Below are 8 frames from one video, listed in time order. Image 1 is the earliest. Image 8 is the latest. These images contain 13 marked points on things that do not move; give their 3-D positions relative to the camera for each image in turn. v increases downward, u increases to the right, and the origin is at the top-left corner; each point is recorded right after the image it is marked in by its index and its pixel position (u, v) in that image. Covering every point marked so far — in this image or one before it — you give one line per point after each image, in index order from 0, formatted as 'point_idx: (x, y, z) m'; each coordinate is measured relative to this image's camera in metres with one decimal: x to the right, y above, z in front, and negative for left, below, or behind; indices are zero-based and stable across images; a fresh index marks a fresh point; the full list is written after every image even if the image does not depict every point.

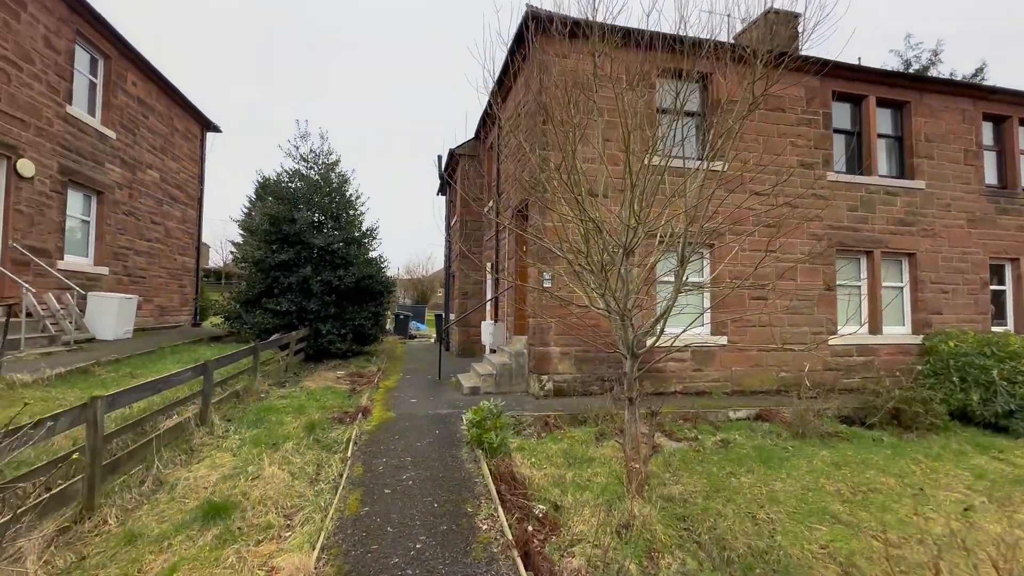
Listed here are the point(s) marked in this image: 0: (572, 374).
0: (+0.9, -1.2, +6.7) m
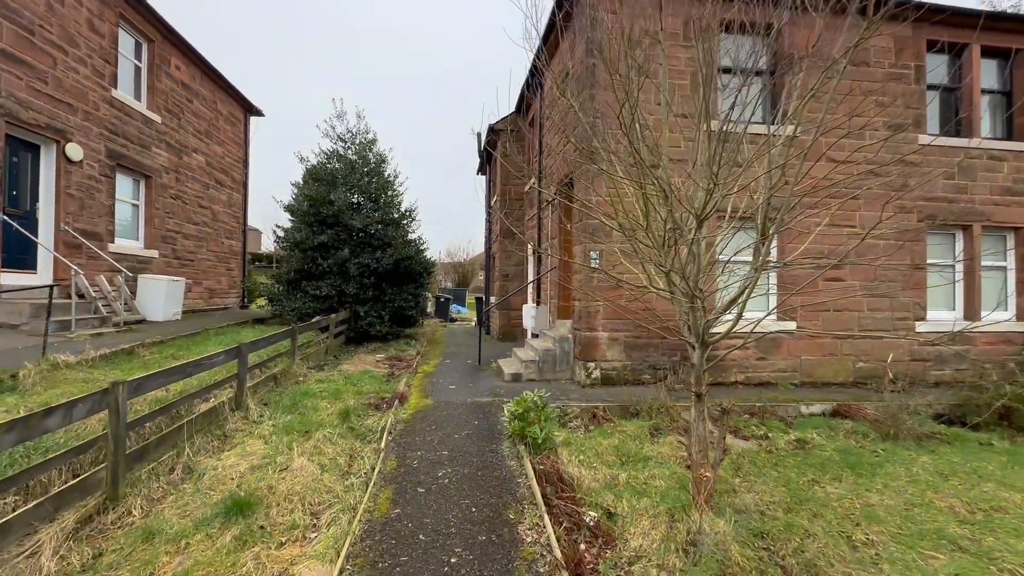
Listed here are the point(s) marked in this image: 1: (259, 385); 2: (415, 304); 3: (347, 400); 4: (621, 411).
0: (+1.4, -1.0, +6.2) m
1: (-3.0, -1.1, +5.4) m
2: (-2.3, -0.4, +10.9) m
3: (-1.9, -1.3, +5.4) m
4: (+1.2, -1.4, +5.1) m
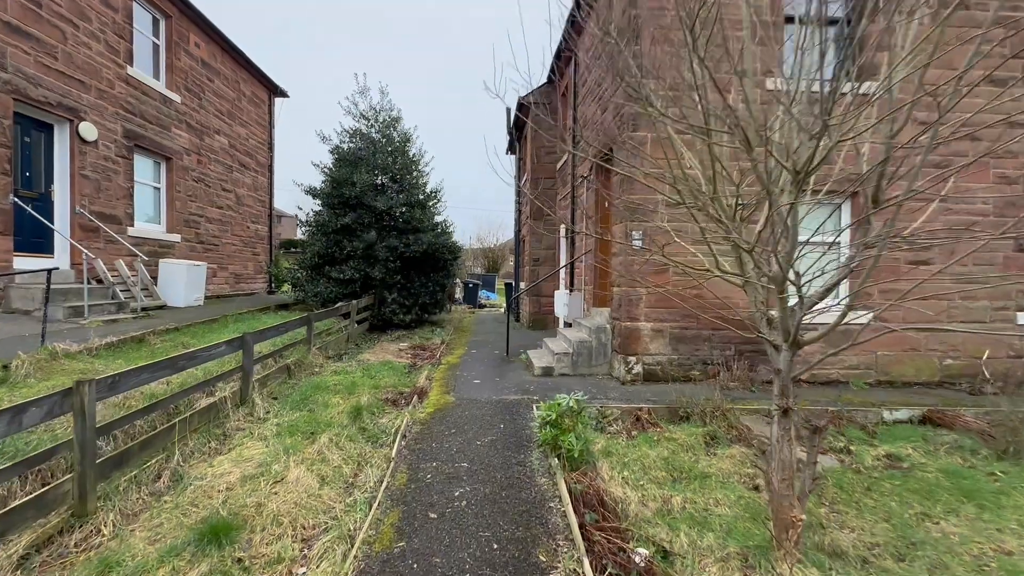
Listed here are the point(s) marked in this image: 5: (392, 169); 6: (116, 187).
0: (+1.8, -0.8, +5.5) m
1: (-2.6, -1.0, +5.0) m
2: (-1.6, -0.1, +10.4) m
3: (-1.6, -1.1, +5.0) m
4: (+1.5, -1.2, +4.5) m
5: (-2.6, +2.5, +10.0) m
6: (-6.4, +1.6, +7.6) m
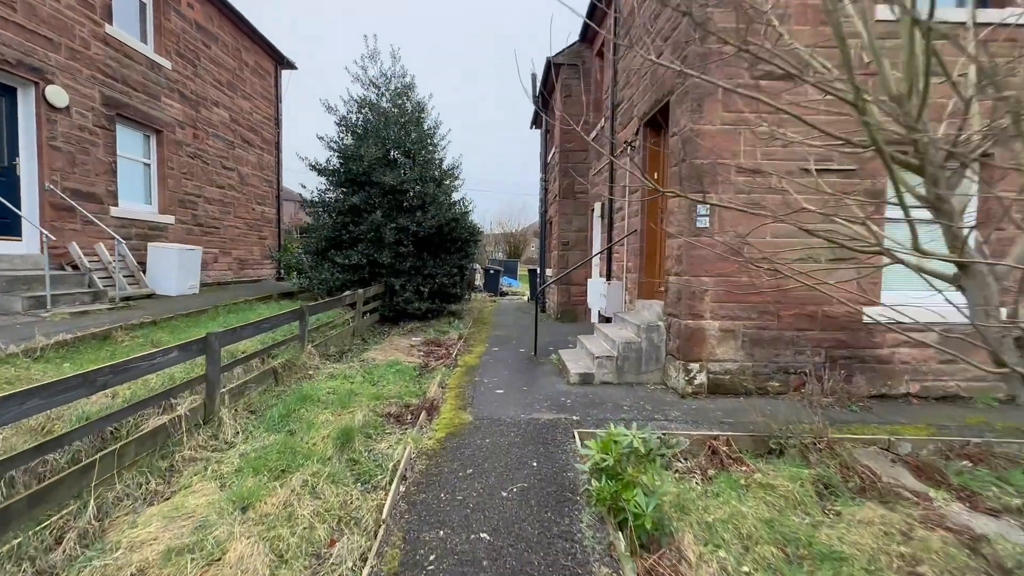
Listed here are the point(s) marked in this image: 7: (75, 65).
0: (+2.1, -0.7, +4.4) m
1: (-2.3, -0.9, +4.1) m
2: (-1.1, +0.2, +9.4) m
3: (-1.3, -1.0, +4.0) m
4: (+1.7, -1.1, +3.4) m
5: (-2.1, +2.8, +8.9) m
6: (-6.0, +1.8, +6.7) m
7: (-6.0, +3.1, +6.4) m
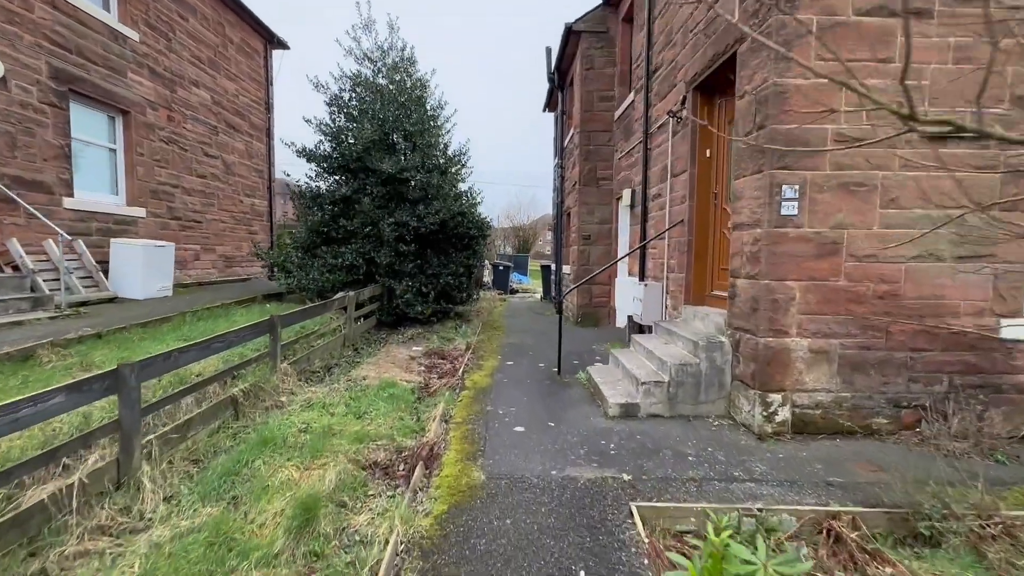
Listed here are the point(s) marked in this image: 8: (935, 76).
0: (+2.3, -0.7, +3.3) m
1: (-2.2, -0.9, +3.1) m
2: (-0.8, +0.2, +8.4) m
3: (-1.2, -1.1, +3.0) m
4: (+1.9, -1.2, +2.3) m
5: (-1.8, +2.8, +7.9) m
6: (-5.8, +1.8, +5.8) m
7: (-5.8, +3.0, +5.5) m
8: (+2.9, +1.4, +3.2) m
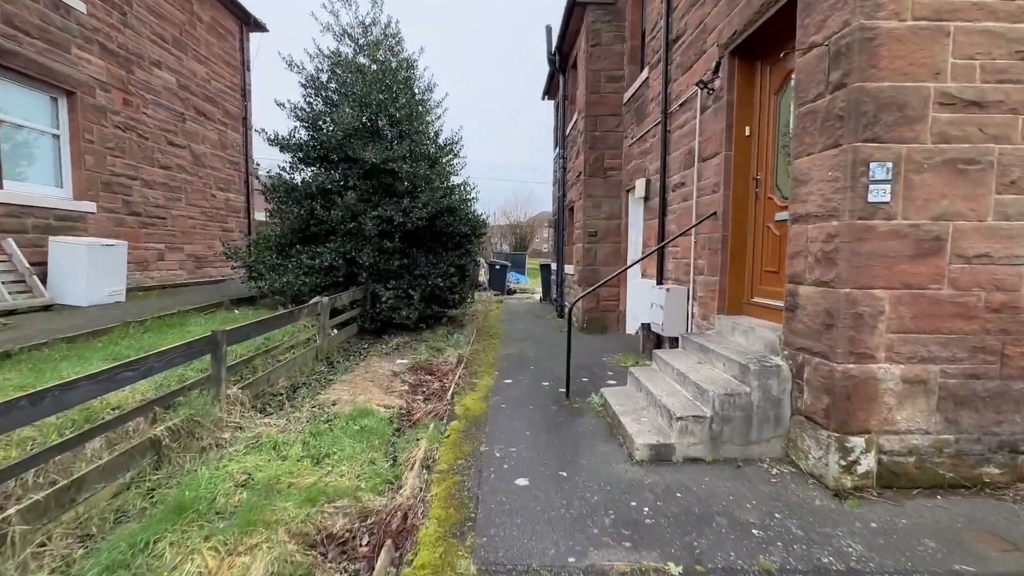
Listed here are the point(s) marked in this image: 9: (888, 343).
0: (+2.3, -0.8, +2.5) m
1: (-2.2, -1.0, +2.3) m
2: (-0.9, +0.2, +7.6) m
3: (-1.1, -1.2, +2.2) m
4: (+1.9, -1.3, +1.6) m
5: (-1.9, +2.7, +7.1) m
6: (-5.8, +1.7, +4.9) m
7: (-5.9, +3.0, +4.6) m
8: (+2.9, +1.4, +2.4) m
9: (+2.0, -0.3, +2.5) m
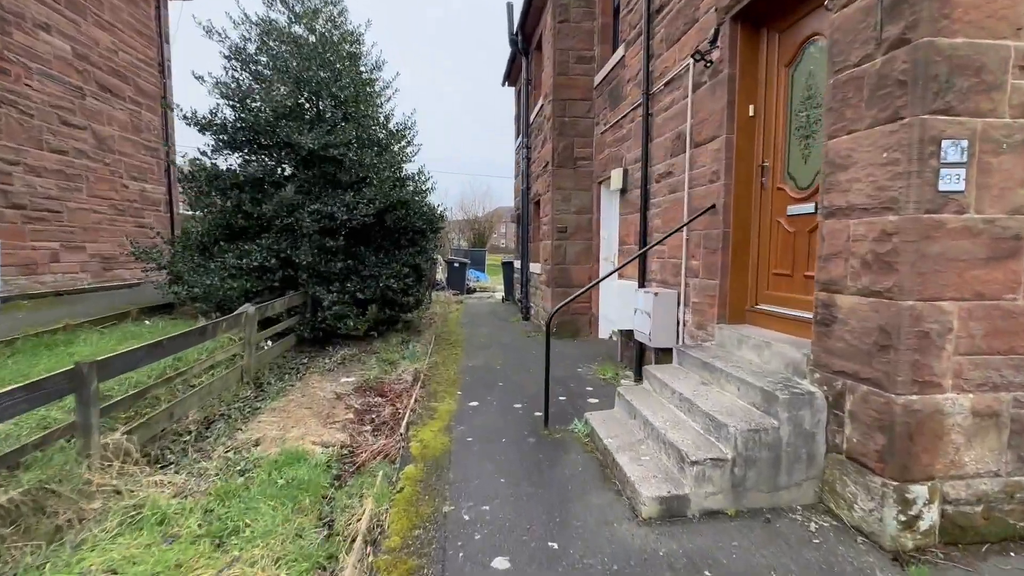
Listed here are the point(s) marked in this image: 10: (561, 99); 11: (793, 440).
0: (+2.2, -0.8, +2.1) m
1: (-2.2, -1.1, +1.5) m
2: (-1.4, +0.1, +6.8) m
3: (-1.2, -1.3, +1.4) m
4: (+1.9, -1.3, +1.1) m
5: (-2.4, +2.7, +6.2) m
6: (-6.2, +1.6, +3.7) m
7: (-6.2, +2.8, +3.4) m
8: (+2.7, +1.3, +1.9) m
9: (+1.9, -0.3, +2.0) m
10: (+0.7, +2.5, +6.3) m
11: (+1.4, -0.8, +2.3) m
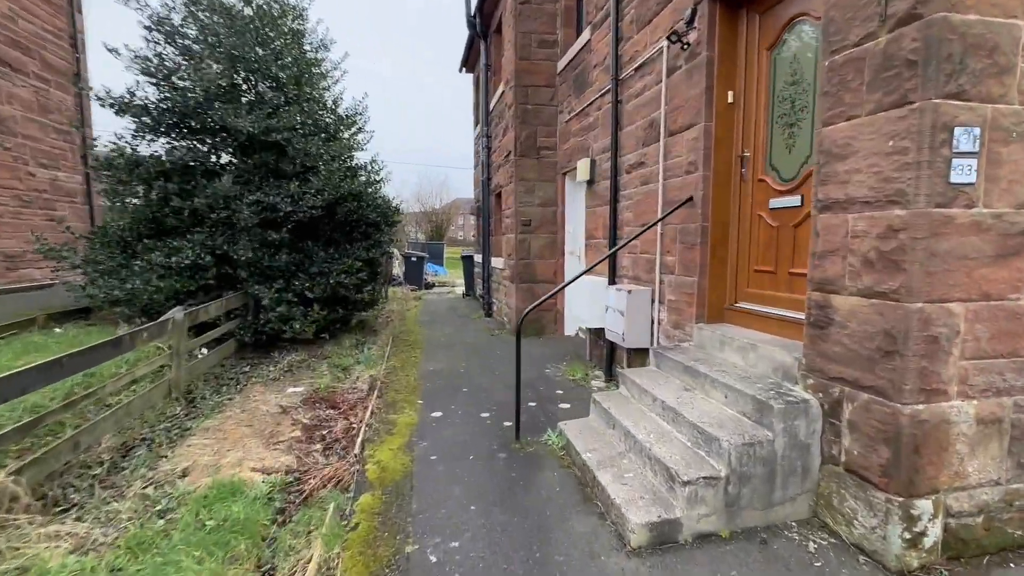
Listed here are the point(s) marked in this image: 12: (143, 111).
0: (+2.1, -0.8, +2.0) m
1: (-2.3, -1.2, +1.0) m
2: (-2.0, +0.1, +6.4) m
3: (-1.2, -1.3, +1.0) m
4: (+1.9, -1.3, +1.0) m
5: (-2.9, +2.7, +5.6) m
6: (-6.4, +1.5, +2.8) m
7: (-6.4, +2.7, +2.5) m
8: (+2.6, +1.4, +1.8) m
9: (+1.8, -0.3, +1.9) m
10: (+0.2, +2.6, +6.0) m
11: (+1.3, -0.8, +2.2) m
12: (-4.2, +2.0, +5.3) m
